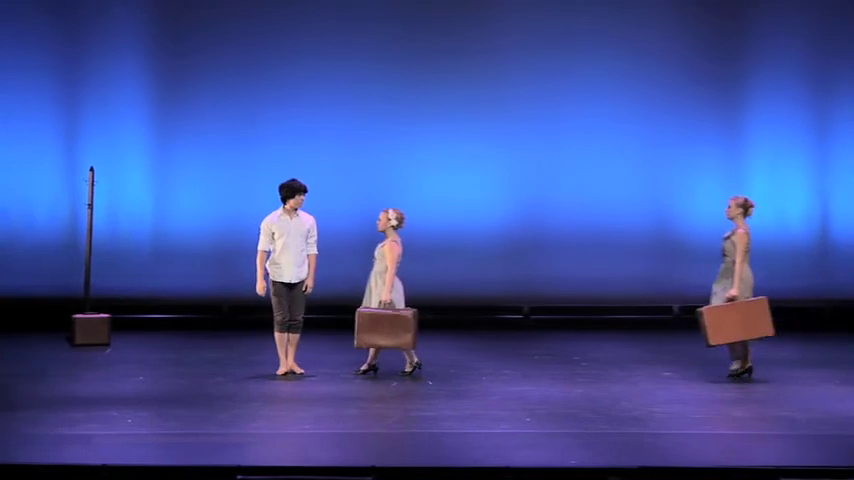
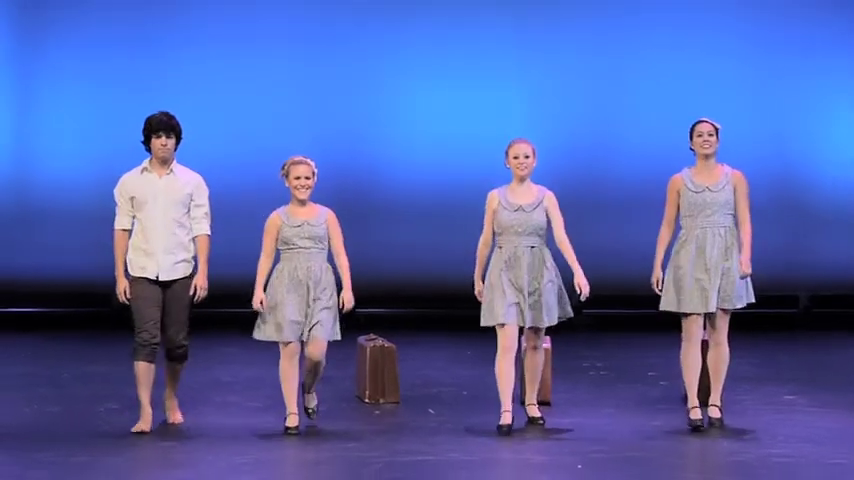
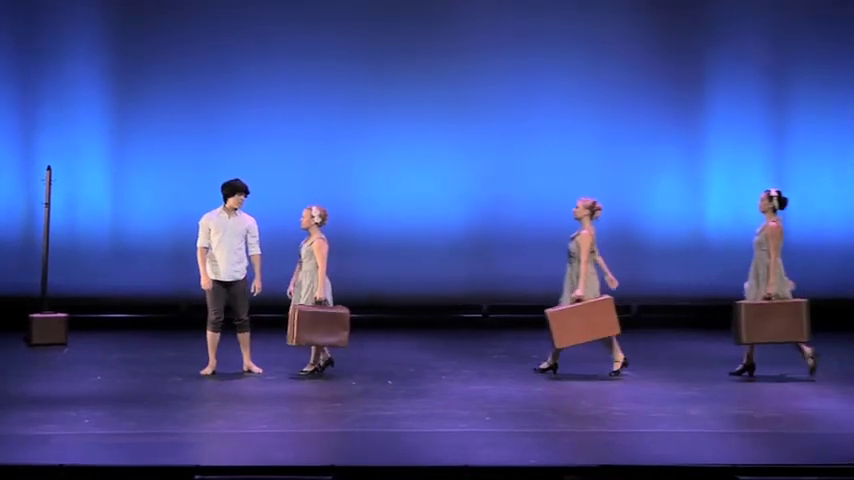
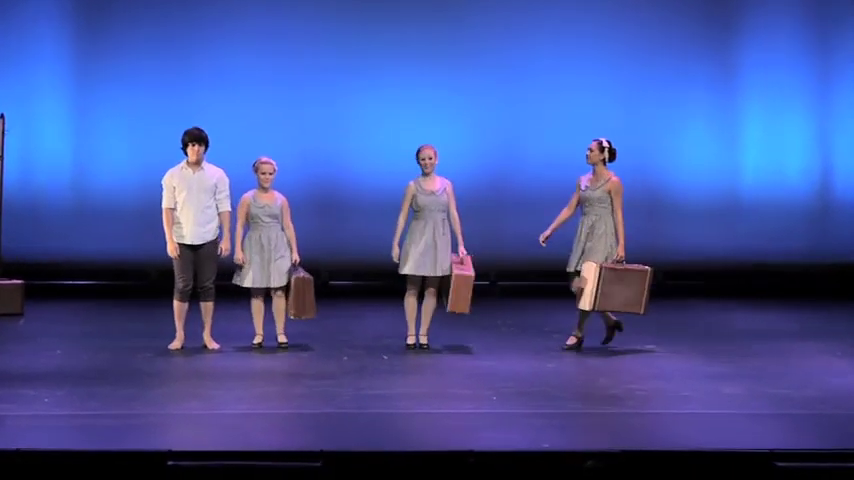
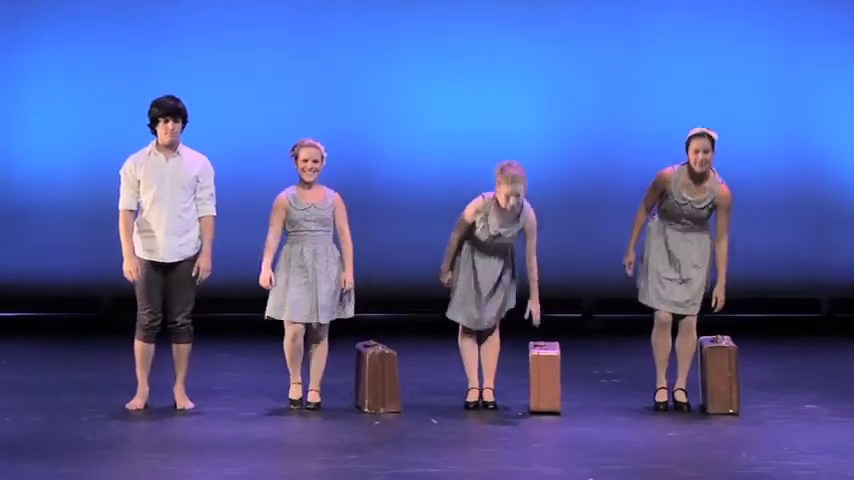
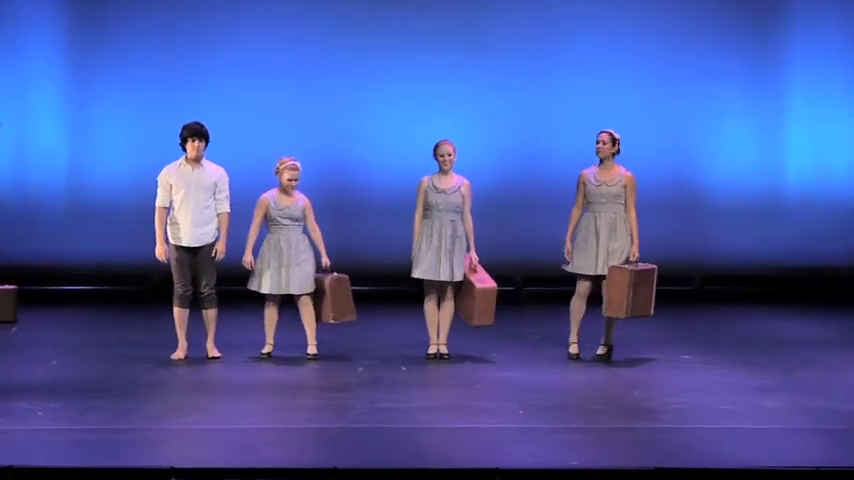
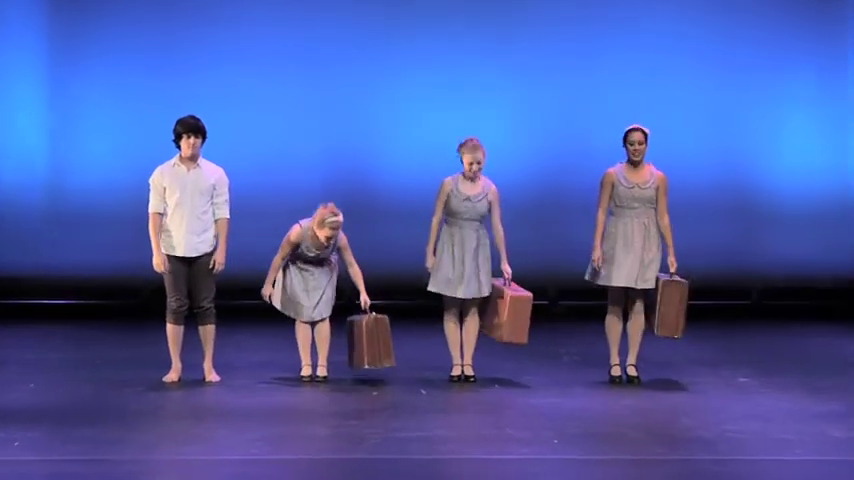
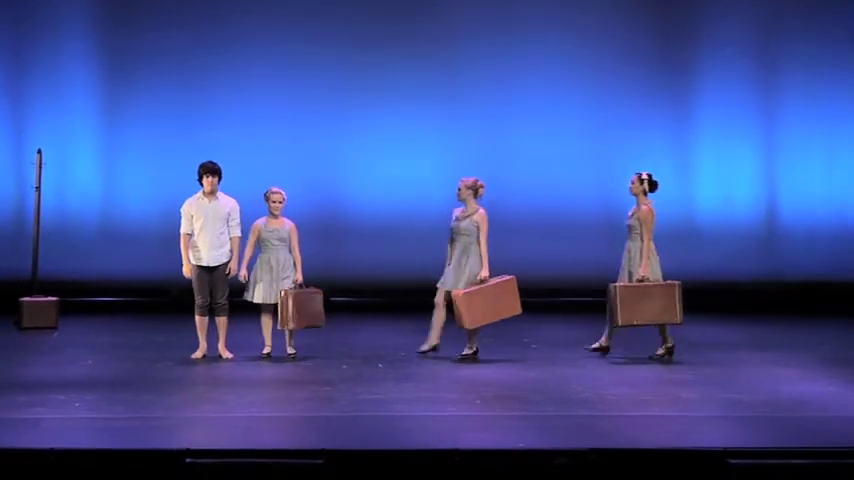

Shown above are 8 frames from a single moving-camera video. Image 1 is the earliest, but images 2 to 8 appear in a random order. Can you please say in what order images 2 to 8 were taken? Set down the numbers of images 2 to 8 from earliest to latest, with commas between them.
3, 8, 4, 6, 7, 5, 2
